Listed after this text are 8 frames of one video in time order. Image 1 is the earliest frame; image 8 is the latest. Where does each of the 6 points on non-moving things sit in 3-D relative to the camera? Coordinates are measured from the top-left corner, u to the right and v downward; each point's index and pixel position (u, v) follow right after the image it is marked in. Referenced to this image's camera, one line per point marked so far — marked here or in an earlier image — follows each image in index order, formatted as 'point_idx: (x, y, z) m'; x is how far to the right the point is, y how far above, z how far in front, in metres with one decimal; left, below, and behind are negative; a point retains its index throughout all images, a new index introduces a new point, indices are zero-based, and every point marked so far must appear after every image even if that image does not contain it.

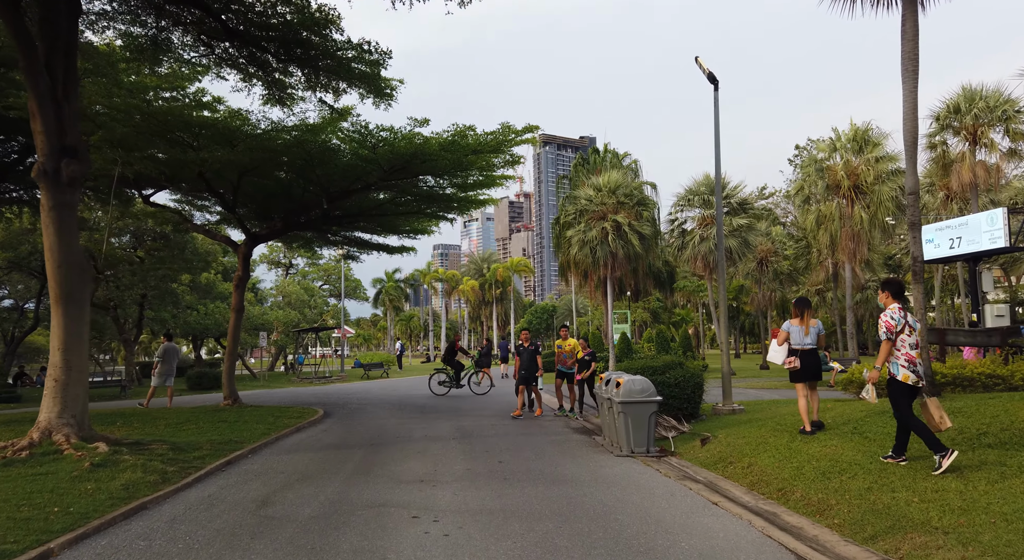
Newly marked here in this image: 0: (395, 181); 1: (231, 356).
0: (-2.7, +2.3, +15.5) m
1: (-6.4, -1.7, +15.5) m
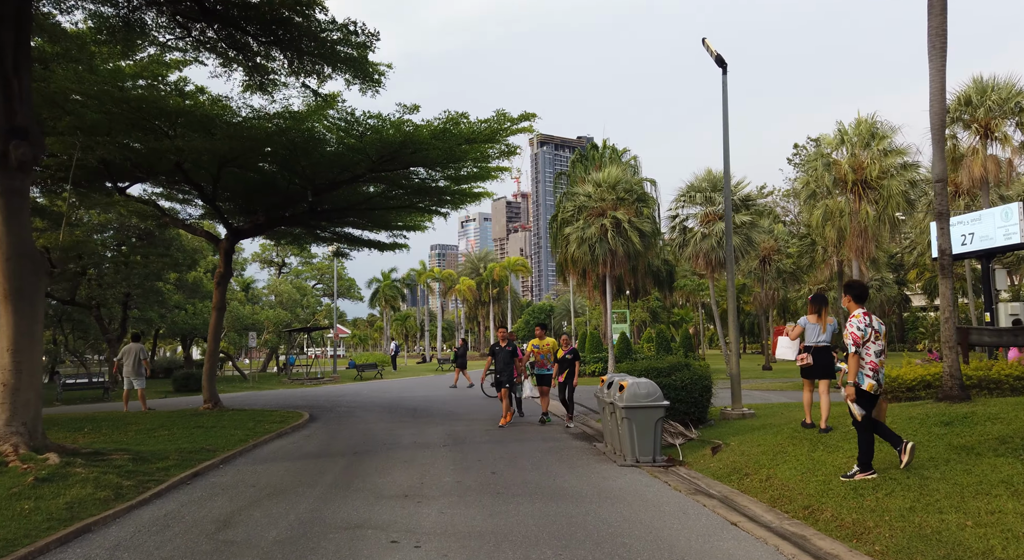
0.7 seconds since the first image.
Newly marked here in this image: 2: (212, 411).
0: (-2.8, +2.4, +14.7) m
1: (-6.5, -1.7, +14.7) m
2: (-6.2, -2.7, +14.1) m
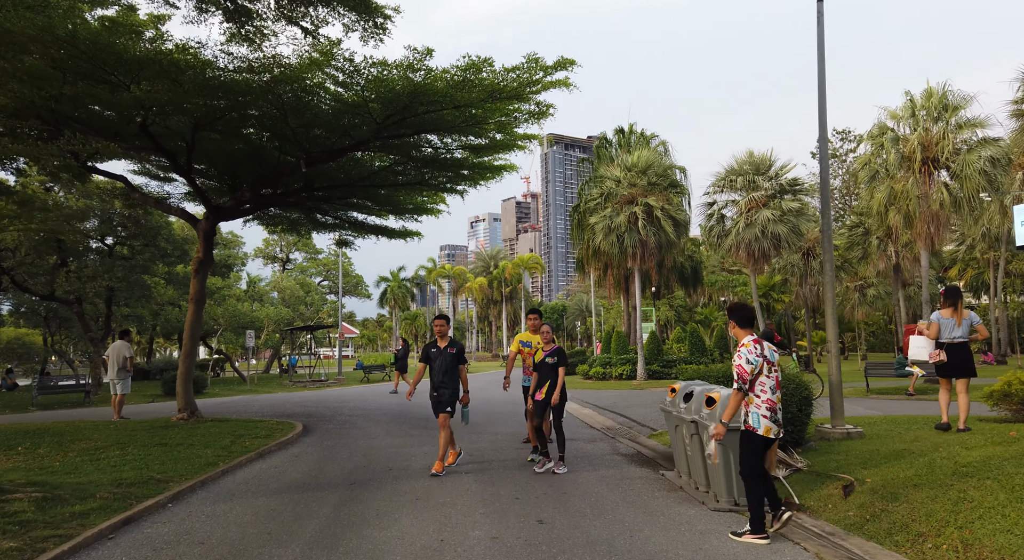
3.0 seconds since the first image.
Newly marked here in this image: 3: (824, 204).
0: (-2.2, +2.6, +12.4) m
1: (-5.9, -1.4, +12.4) m
2: (-5.6, -2.5, +11.8) m
3: (+4.2, +1.0, +9.2) m
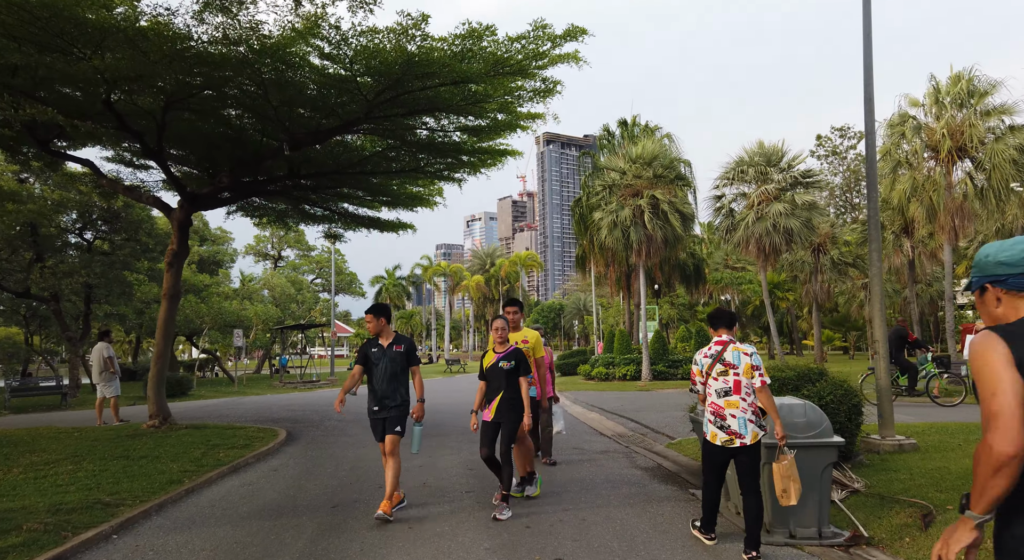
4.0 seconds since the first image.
0: (-2.2, +2.7, +11.3) m
1: (-5.9, -1.3, +11.4) m
2: (-5.6, -2.4, +10.7) m
3: (+4.3, +1.1, +8.1) m
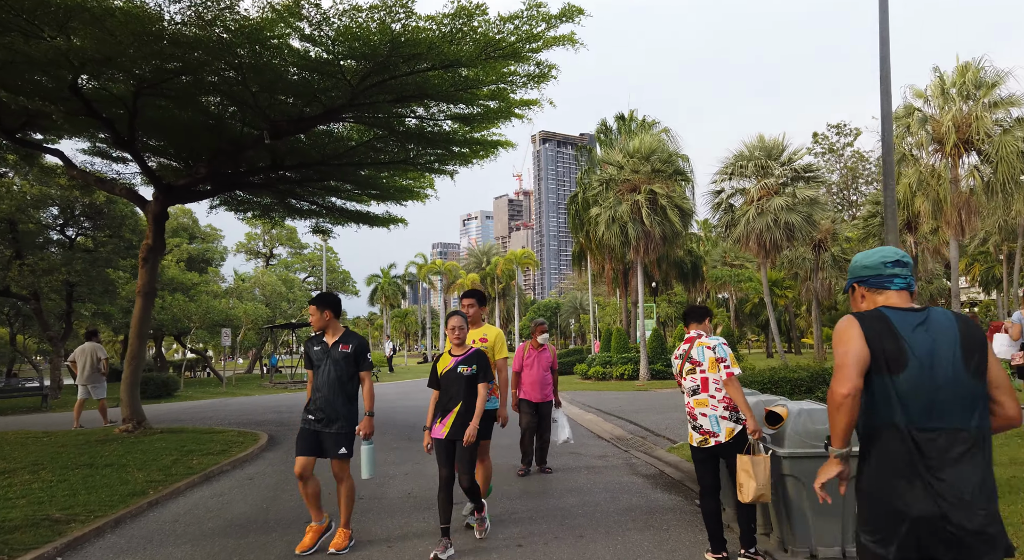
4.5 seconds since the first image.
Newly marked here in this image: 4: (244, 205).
0: (-2.3, +2.8, +10.7) m
1: (-6.0, -1.3, +10.8) m
2: (-5.7, -2.3, +10.2) m
3: (+4.2, +1.2, +7.6) m
4: (-6.2, +1.7, +15.8) m
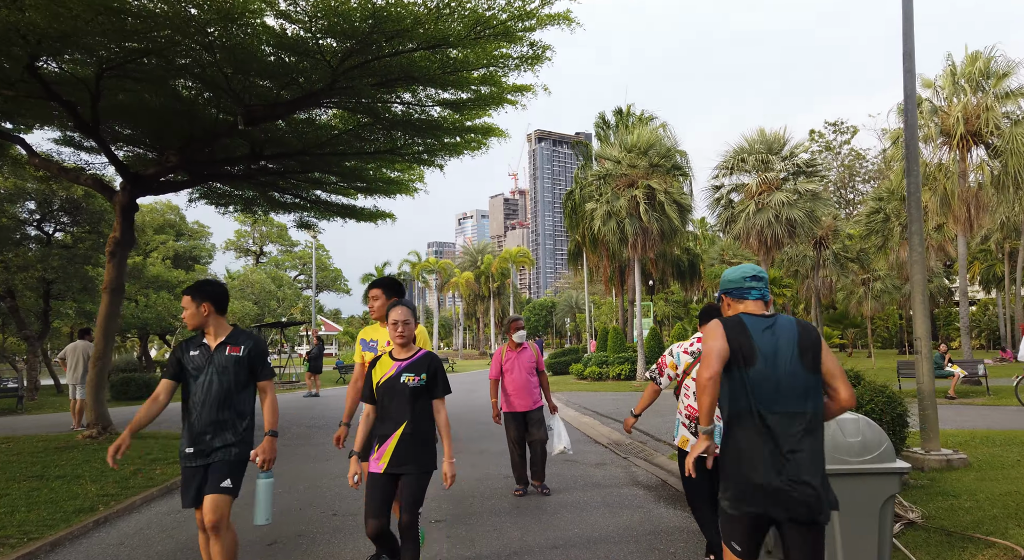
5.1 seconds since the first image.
0: (-2.4, +2.8, +10.1) m
1: (-6.1, -1.2, +10.1) m
2: (-5.8, -2.2, +9.5) m
3: (+4.1, +1.2, +7.0) m
4: (-6.4, +1.8, +15.1) m
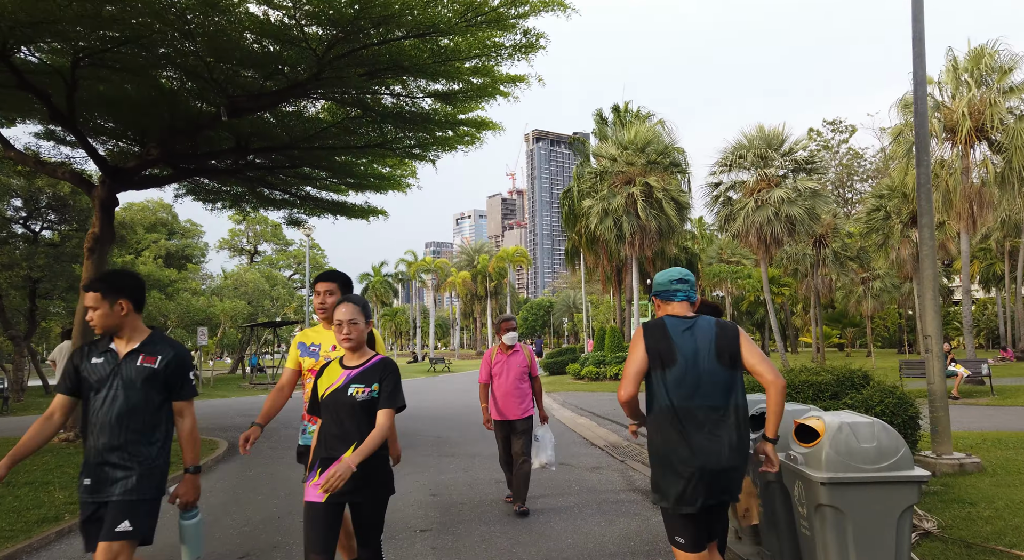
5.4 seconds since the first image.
0: (-2.5, +2.9, +9.7) m
1: (-6.2, -1.1, +9.7) m
2: (-5.9, -2.2, +9.1) m
3: (+4.0, +1.3, +6.7) m
4: (-6.5, +1.8, +14.7) m
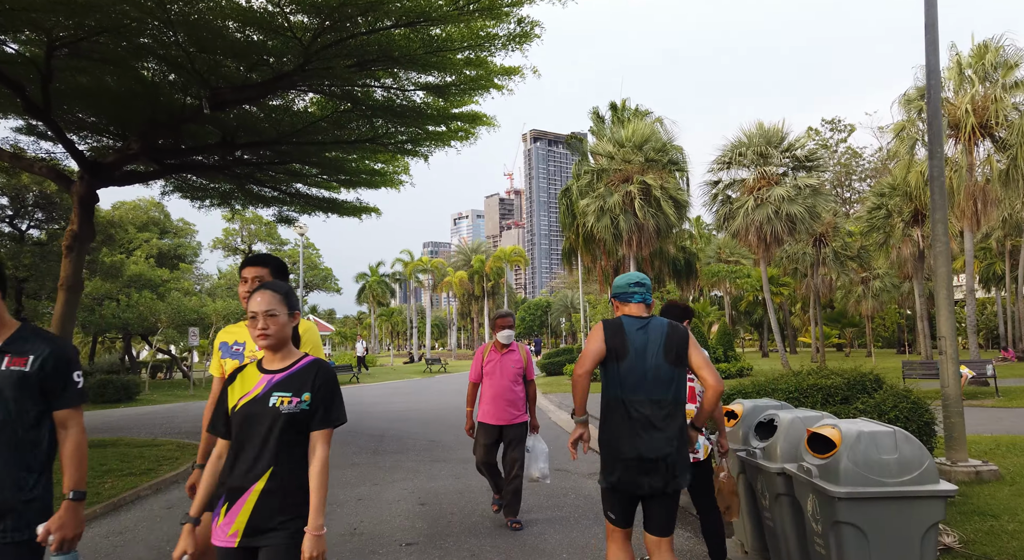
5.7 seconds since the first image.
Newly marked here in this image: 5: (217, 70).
0: (-2.6, +2.9, +9.4) m
1: (-6.3, -1.1, +9.4) m
2: (-6.0, -2.2, +8.8) m
3: (+3.9, +1.3, +6.3) m
4: (-6.6, +1.9, +14.4) m
5: (-4.1, +2.9, +9.4) m
